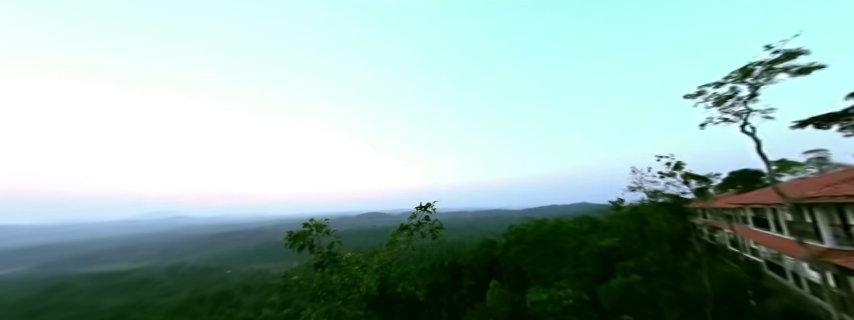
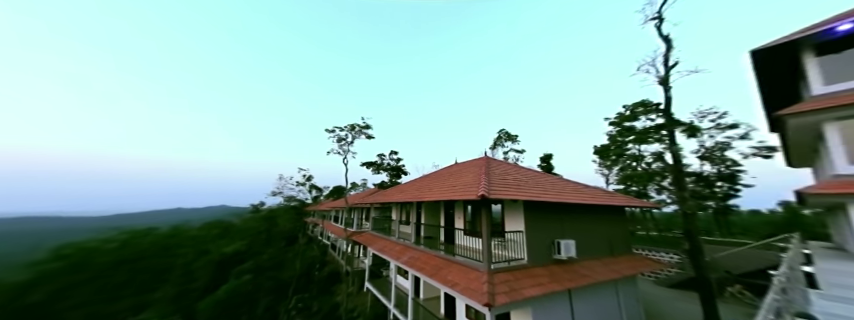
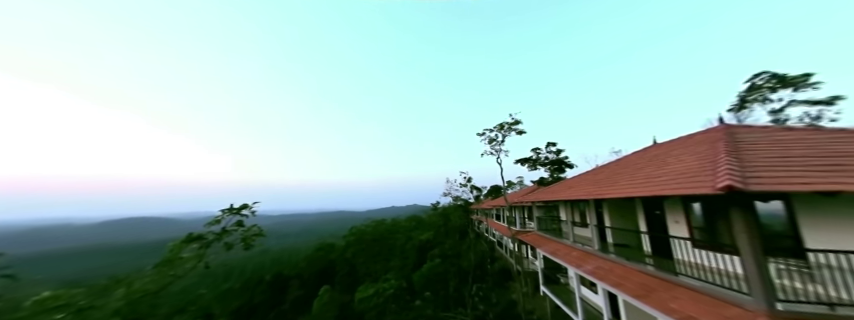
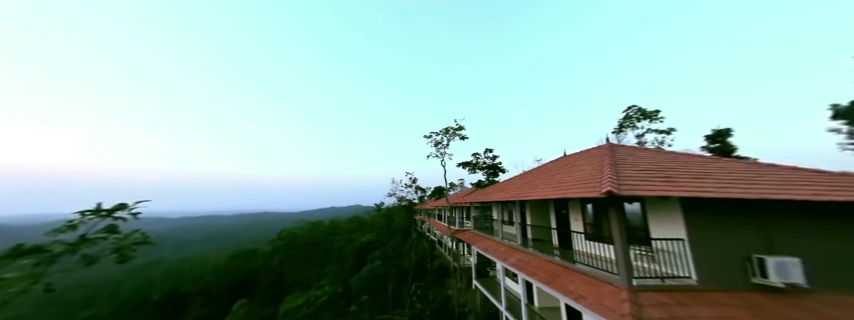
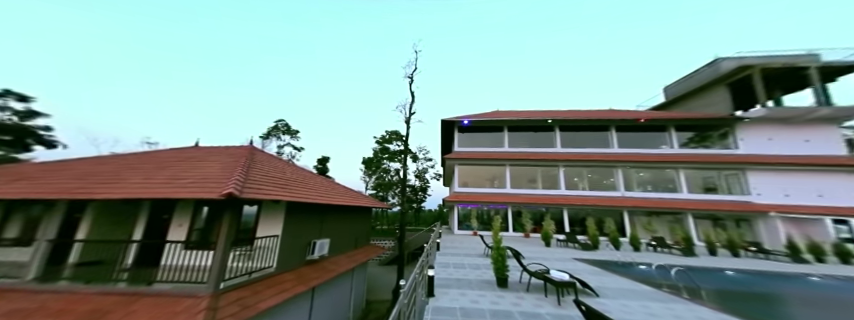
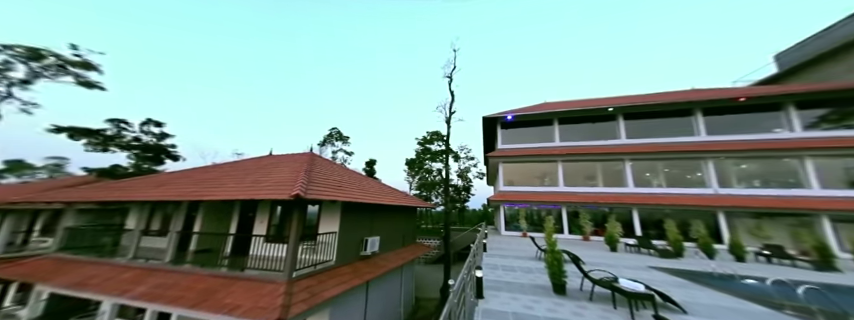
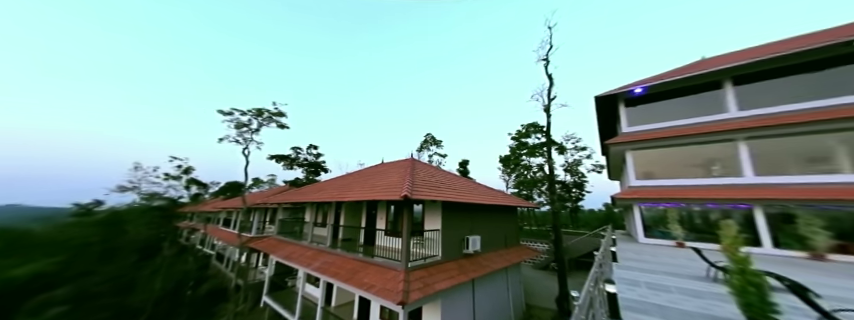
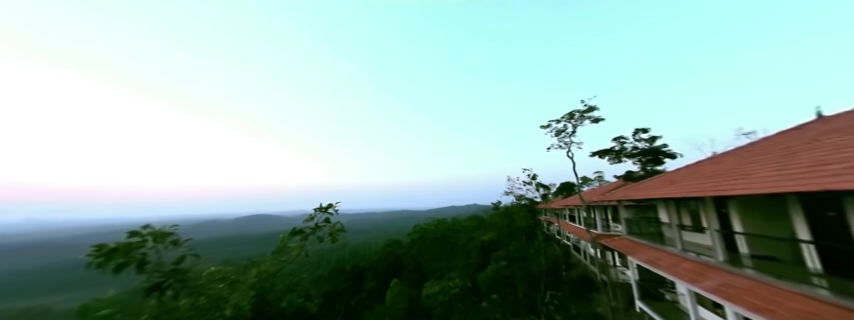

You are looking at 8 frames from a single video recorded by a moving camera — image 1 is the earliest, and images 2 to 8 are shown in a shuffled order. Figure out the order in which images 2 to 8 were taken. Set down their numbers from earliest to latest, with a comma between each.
8, 3, 4, 2, 7, 6, 5
